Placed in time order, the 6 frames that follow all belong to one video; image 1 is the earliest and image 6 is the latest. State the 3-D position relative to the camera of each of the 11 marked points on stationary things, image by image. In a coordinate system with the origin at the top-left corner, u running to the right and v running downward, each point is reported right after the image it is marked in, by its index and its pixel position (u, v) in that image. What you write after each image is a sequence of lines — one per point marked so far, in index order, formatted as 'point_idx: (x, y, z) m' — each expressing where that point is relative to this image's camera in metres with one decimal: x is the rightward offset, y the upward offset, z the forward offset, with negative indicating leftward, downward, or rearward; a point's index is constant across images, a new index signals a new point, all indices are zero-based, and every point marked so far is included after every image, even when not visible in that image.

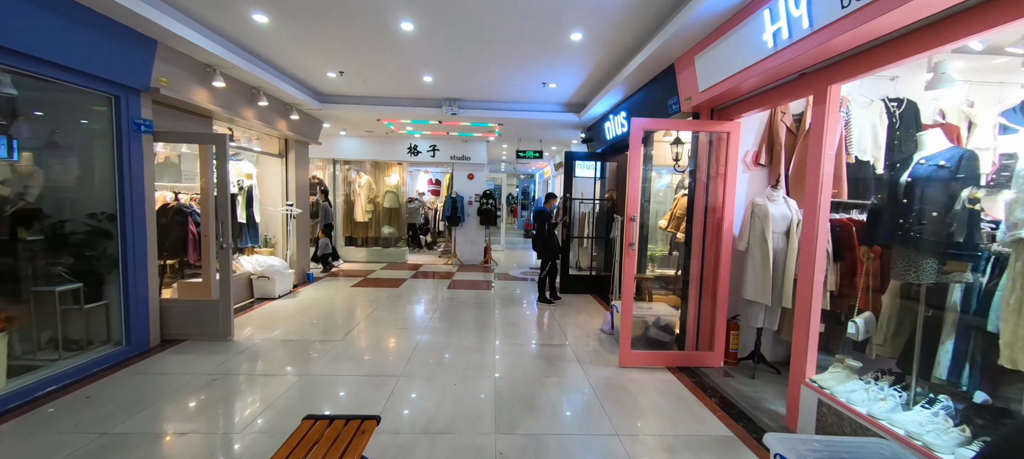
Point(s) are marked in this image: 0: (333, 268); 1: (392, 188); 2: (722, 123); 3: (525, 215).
0: (-3.8, -0.8, +7.8) m
1: (-2.8, +1.0, +8.6) m
2: (+1.8, +0.9, +3.2) m
3: (+0.5, +0.6, +15.3) m
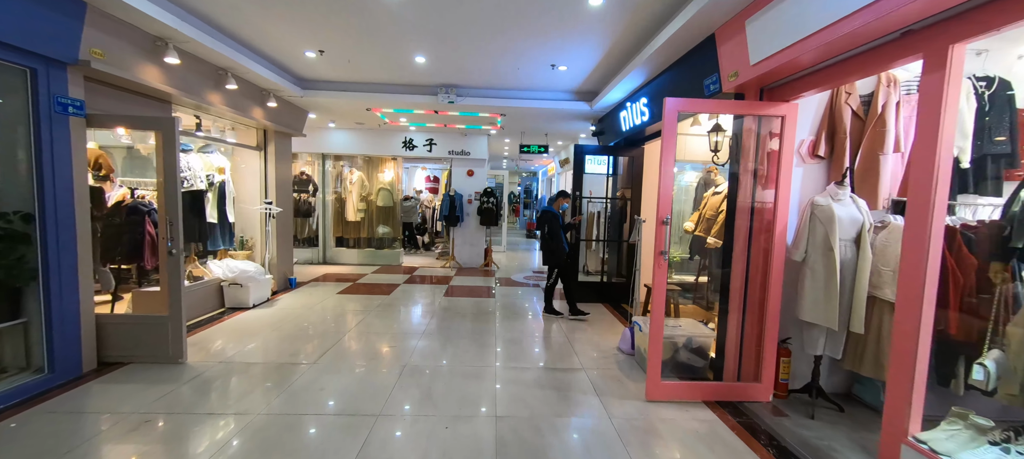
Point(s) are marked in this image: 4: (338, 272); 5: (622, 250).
0: (-3.7, -0.8, +7.2) m
1: (-2.7, +1.0, +8.0) m
2: (+1.9, +0.9, +2.7) m
3: (+0.6, +0.6, +14.7) m
4: (-3.4, -0.8, +7.3) m
5: (+1.6, -0.3, +5.5) m
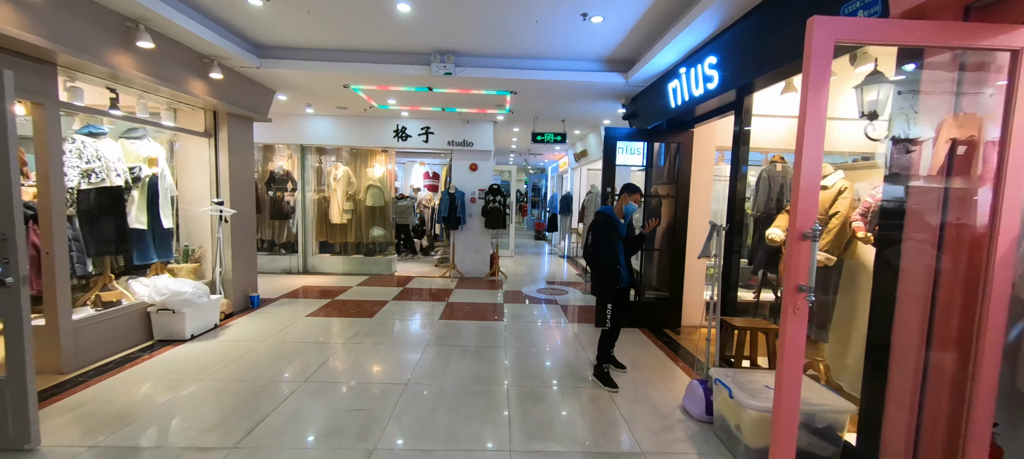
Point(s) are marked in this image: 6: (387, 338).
0: (-3.5, -0.9, +6.2) m
1: (-2.5, +0.9, +6.9) m
2: (+2.0, +0.8, +1.5) m
3: (+0.9, +0.6, +13.6) m
4: (-3.2, -0.9, +6.2) m
5: (+1.8, -0.4, +4.4) m
6: (-1.4, -1.2, +4.1) m
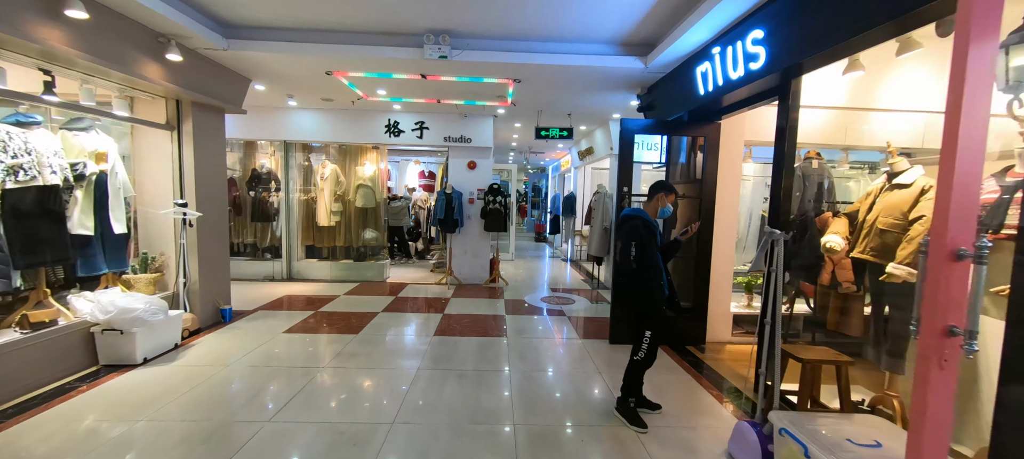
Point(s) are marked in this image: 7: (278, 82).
0: (-3.5, -1.0, +5.7) m
1: (-2.5, +0.8, +6.4) m
2: (+2.1, +0.8, +1.1) m
3: (+0.9, +0.5, +13.1) m
4: (-3.2, -1.0, +5.7) m
5: (+1.8, -0.4, +3.9) m
6: (-1.3, -1.2, +3.6) m
7: (-2.8, +1.8, +4.5) m
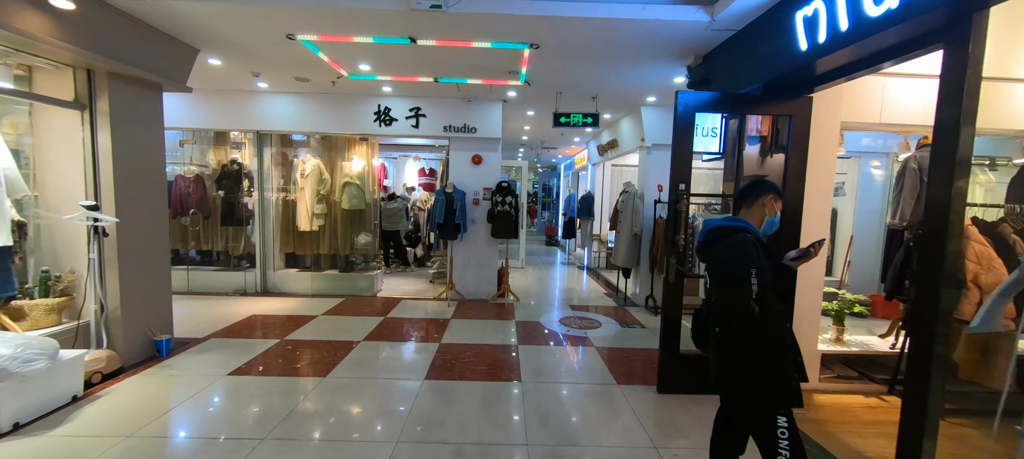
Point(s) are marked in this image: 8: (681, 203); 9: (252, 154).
0: (-3.3, -1.0, +4.8) m
1: (-2.3, +0.8, +5.5) m
2: (+2.1, +0.7, +0.1) m
3: (+1.1, +0.4, +12.2) m
4: (-3.1, -1.0, +4.8) m
5: (+1.9, -0.5, +2.9) m
6: (-1.2, -1.3, +2.7) m
7: (-2.7, +1.7, +3.6) m
8: (+1.3, +0.2, +2.7) m
9: (-3.7, +1.1, +5.3) m
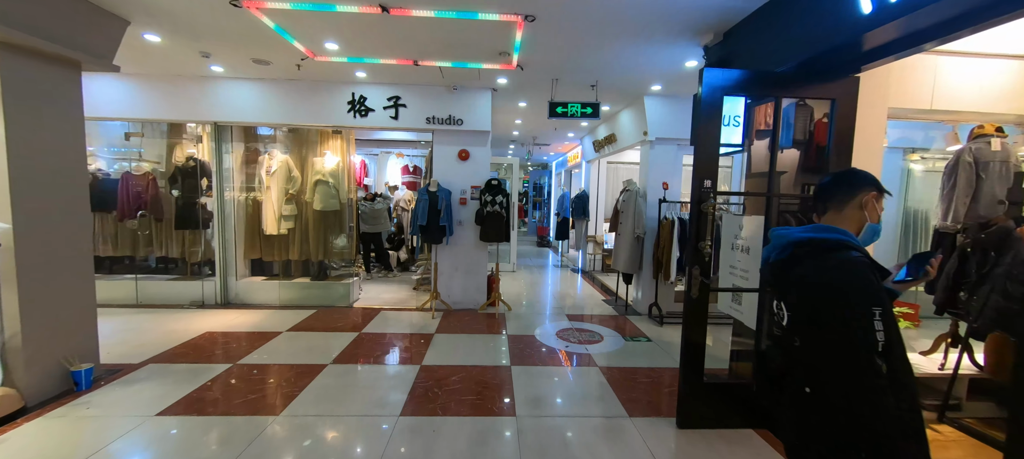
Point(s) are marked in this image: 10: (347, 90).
0: (-3.4, -1.1, +4.2) m
1: (-2.5, +0.7, +5.0) m
2: (+2.2, +0.6, -0.3) m
3: (+0.8, +0.4, +11.7) m
4: (-3.1, -1.1, +4.3) m
5: (+1.9, -0.5, +2.5) m
6: (-1.2, -1.3, +2.2) m
7: (-2.8, +1.7, +3.1) m
8: (+1.2, +0.2, +2.3) m
9: (-3.8, +1.0, +4.7) m
10: (-1.9, +1.6, +4.4) m
